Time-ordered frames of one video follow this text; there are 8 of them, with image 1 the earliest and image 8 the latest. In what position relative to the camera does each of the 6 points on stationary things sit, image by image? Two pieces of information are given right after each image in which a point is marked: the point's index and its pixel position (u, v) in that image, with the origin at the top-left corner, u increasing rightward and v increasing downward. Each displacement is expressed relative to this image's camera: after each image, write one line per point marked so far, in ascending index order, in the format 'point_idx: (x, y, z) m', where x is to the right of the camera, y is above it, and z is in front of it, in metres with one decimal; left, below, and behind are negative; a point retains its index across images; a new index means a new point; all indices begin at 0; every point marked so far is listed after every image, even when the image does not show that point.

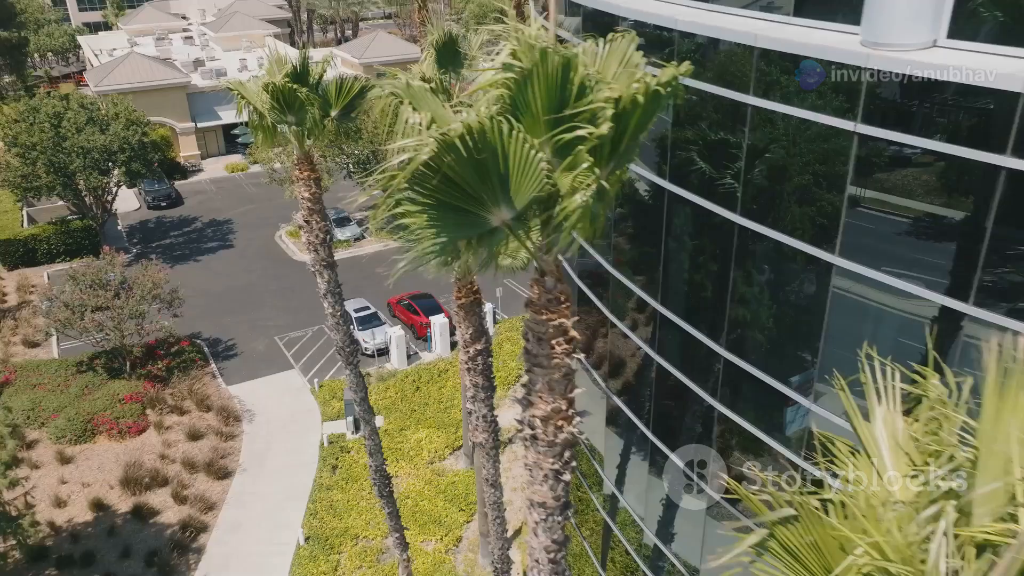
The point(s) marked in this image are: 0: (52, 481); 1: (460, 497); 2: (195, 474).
0: (-12.2, -5.1, +19.4) m
1: (-1.2, -5.3, +18.1) m
2: (-8.7, -5.1, +19.8) m
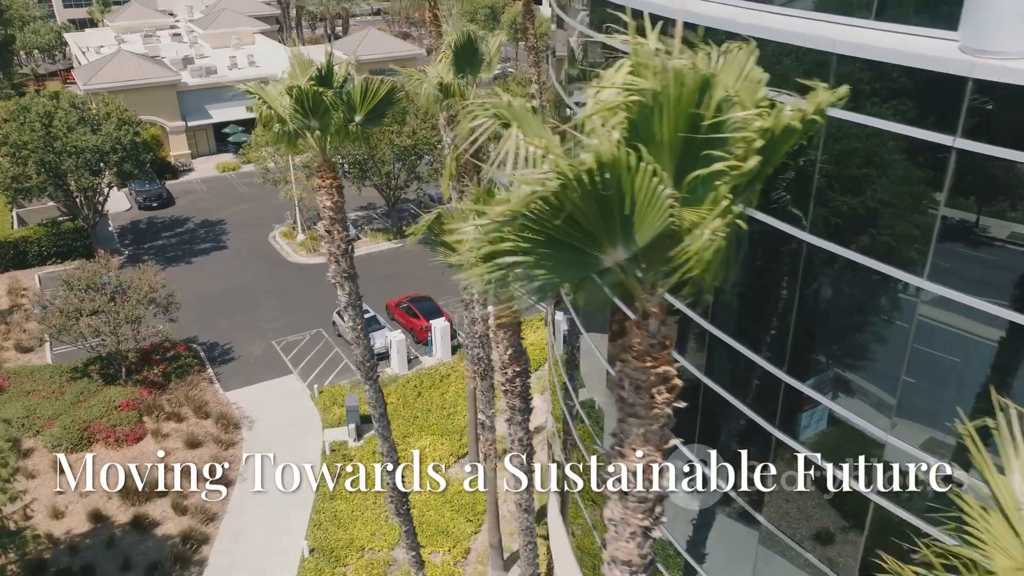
0: (-12.1, -5.3, +18.9) m
1: (-1.1, -5.4, +17.8) m
2: (-8.5, -5.2, +19.4) m
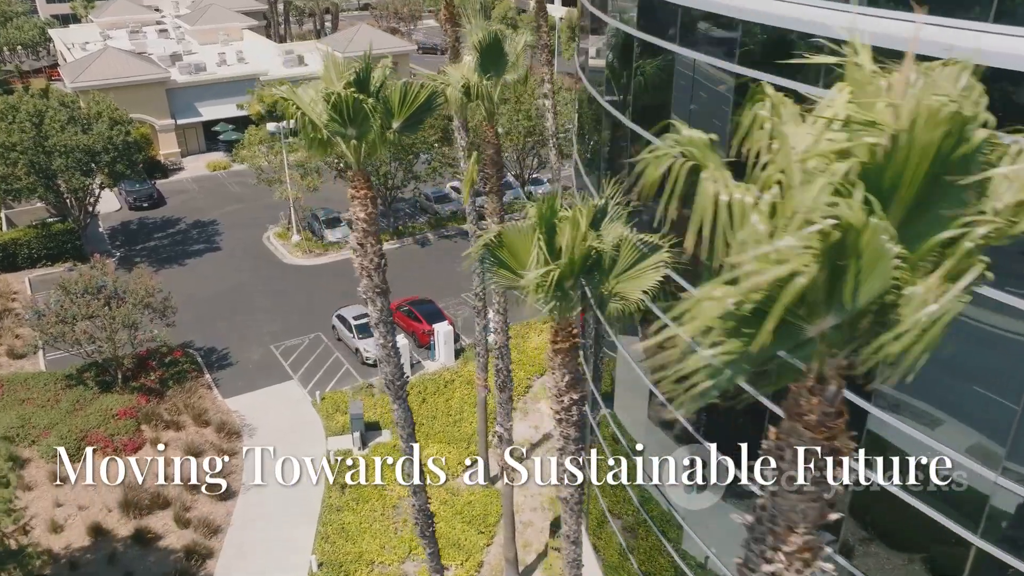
0: (-11.8, -5.5, +18.3) m
1: (-0.8, -5.6, +17.4) m
2: (-8.2, -5.4, +18.9) m
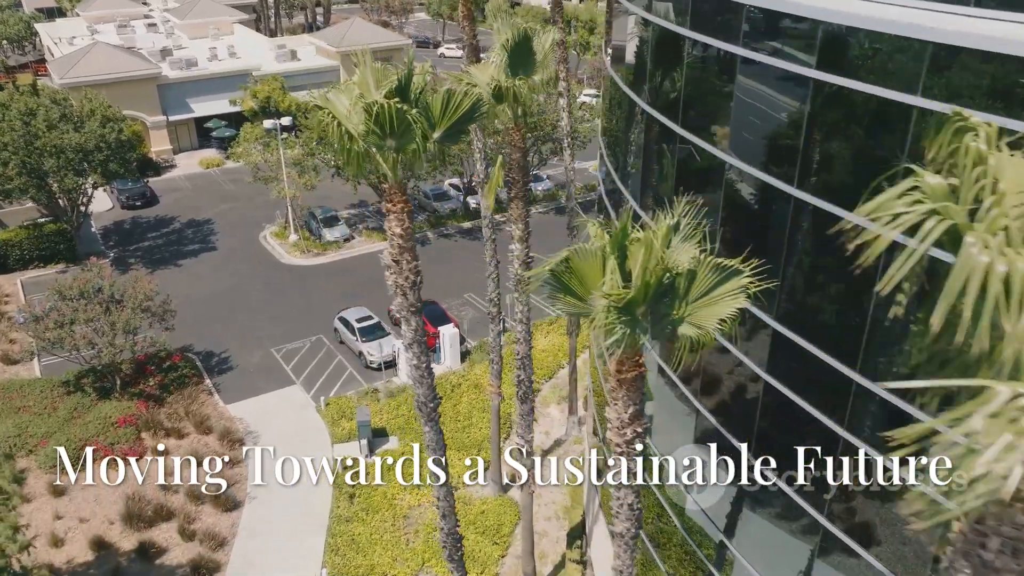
0: (-11.4, -5.6, +17.8) m
1: (-0.4, -5.7, +17.1) m
2: (-7.9, -5.5, +18.4) m
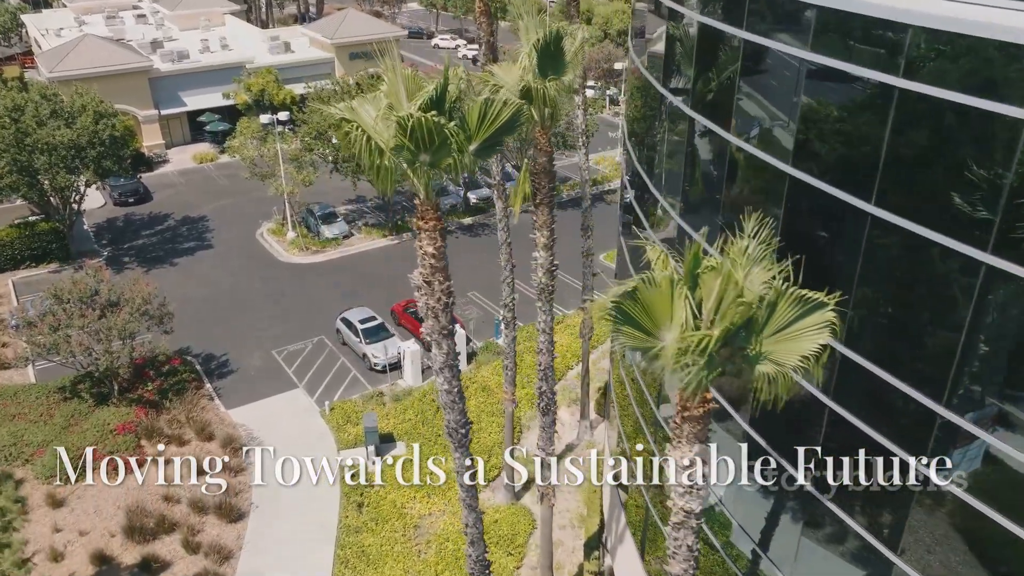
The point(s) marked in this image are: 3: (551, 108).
0: (-11.1, -5.8, +17.2) m
1: (-0.1, -5.8, +16.6) m
2: (-7.6, -5.6, +17.9) m
3: (+0.6, +2.6, +10.3) m
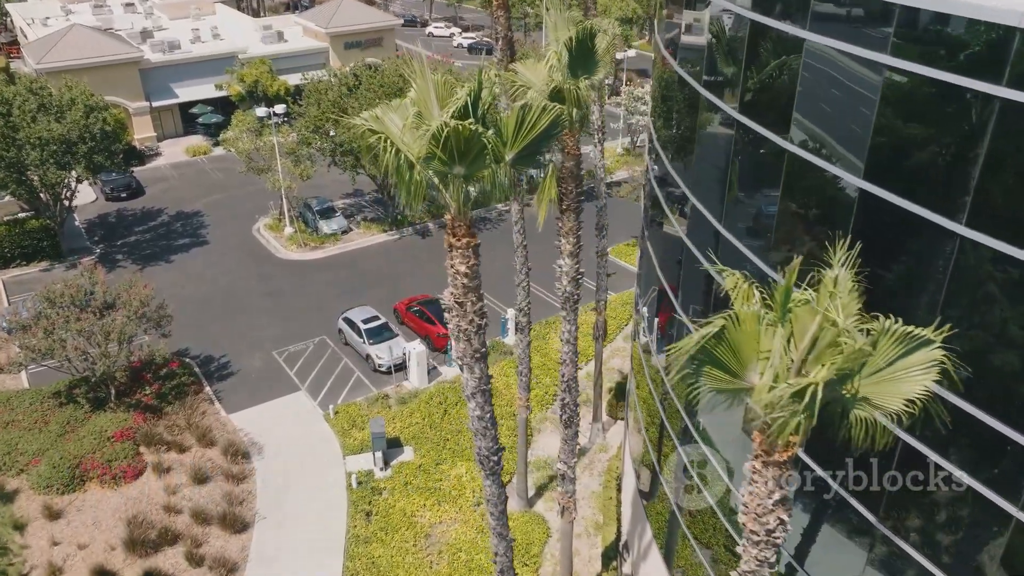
0: (-10.8, -5.9, +16.6) m
1: (+0.3, -5.8, +16.1) m
2: (-7.3, -5.7, +17.3) m
3: (+0.9, +2.4, +9.7) m
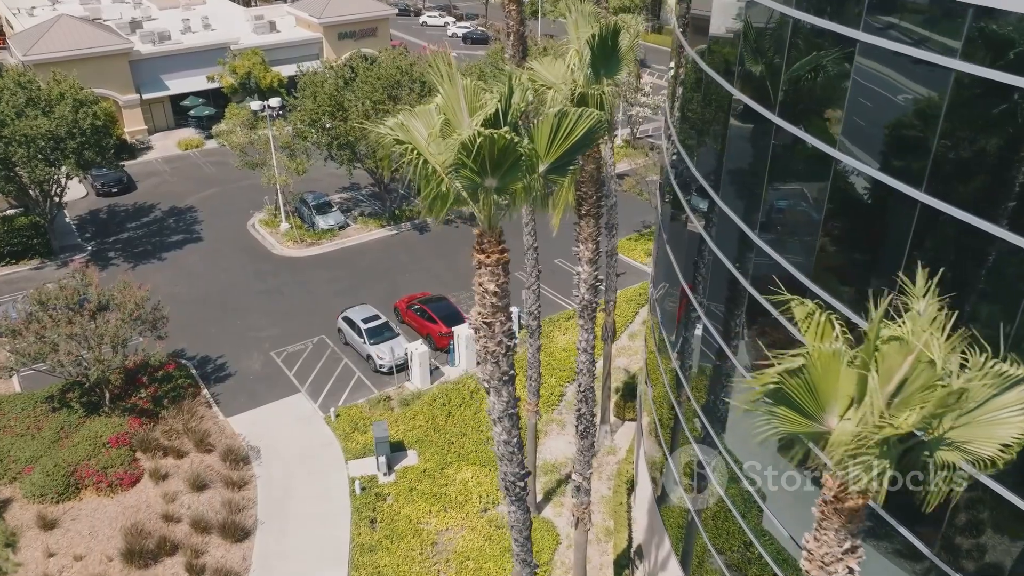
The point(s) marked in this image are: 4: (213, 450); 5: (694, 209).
0: (-10.6, -6.0, +16.1) m
1: (+0.5, -5.9, +15.7) m
2: (-7.1, -5.8, +16.8) m
3: (+1.1, +2.3, +9.2) m
4: (-8.0, -4.3, +19.3) m
5: (+3.2, +1.4, +12.9) m
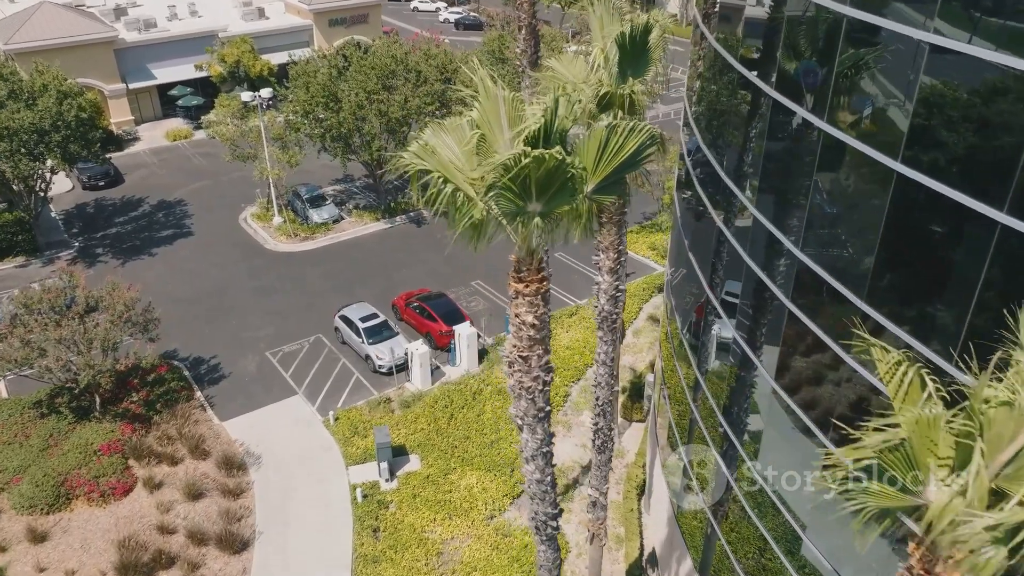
0: (-10.4, -6.1, +15.5) m
1: (+0.7, -5.9, +15.3) m
2: (-6.9, -5.9, +16.3) m
3: (+1.3, +2.1, +8.6) m
4: (-7.8, -4.3, +18.7) m
5: (+3.4, +1.3, +12.3) m
